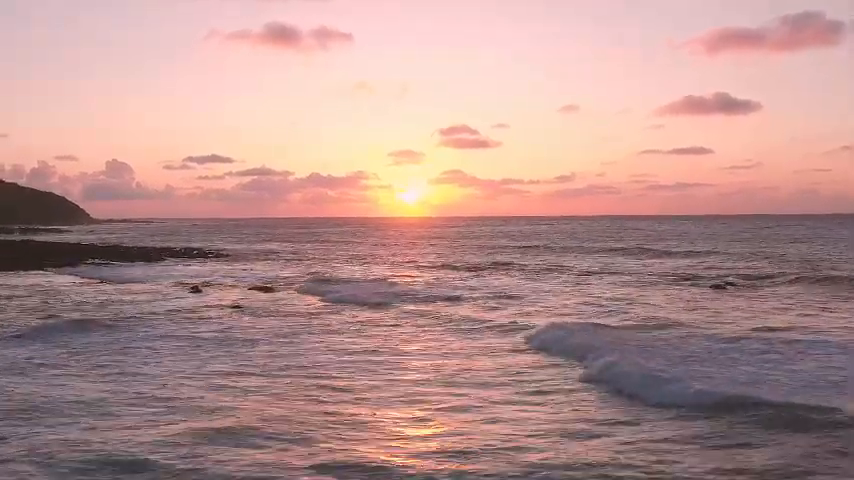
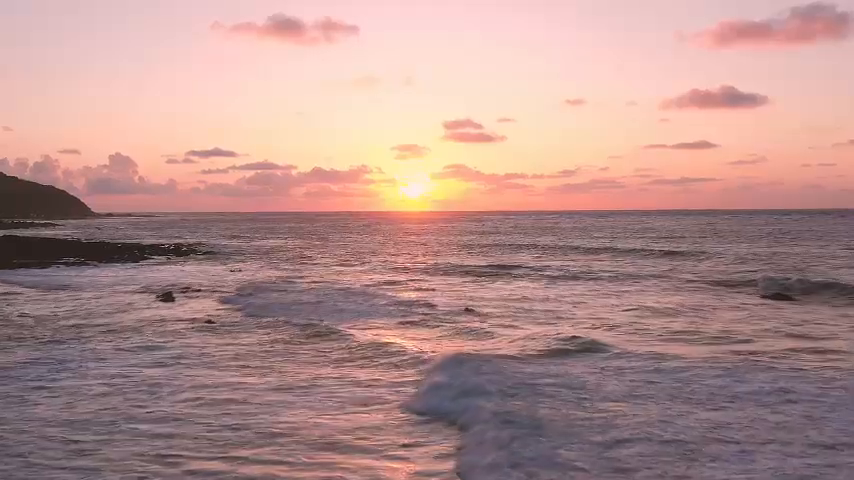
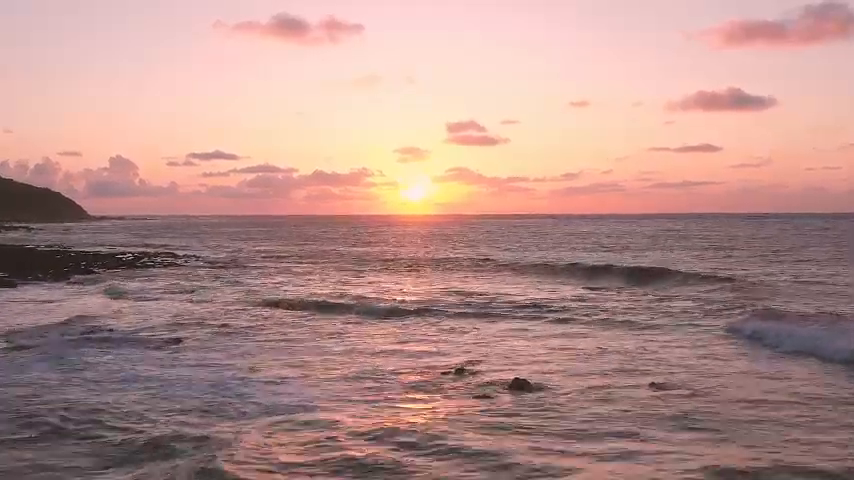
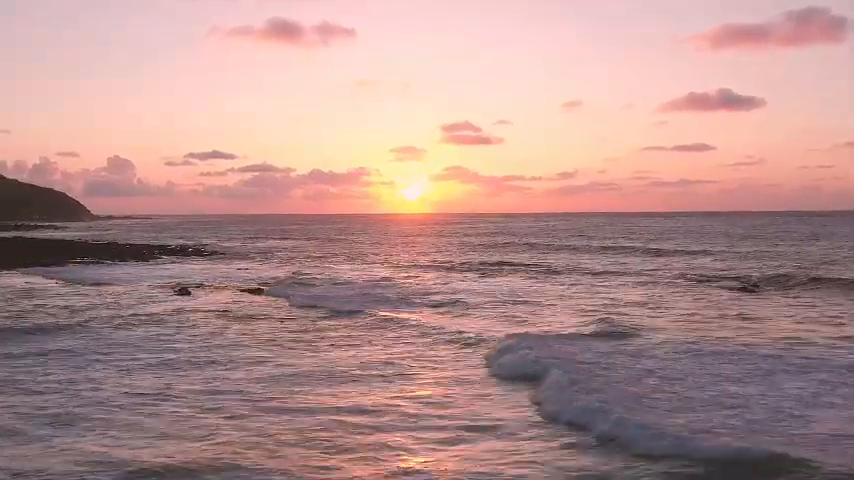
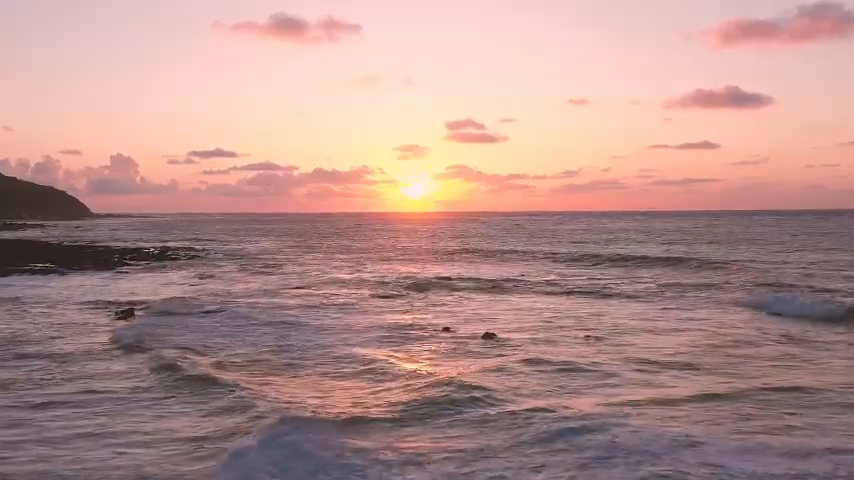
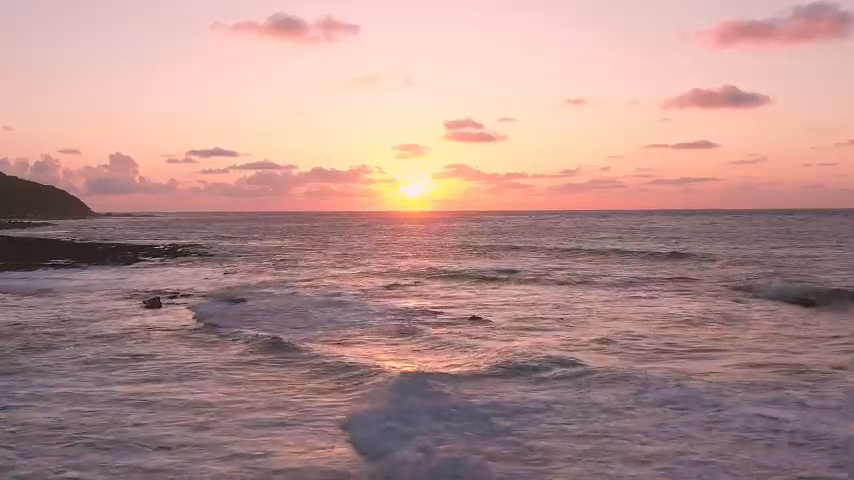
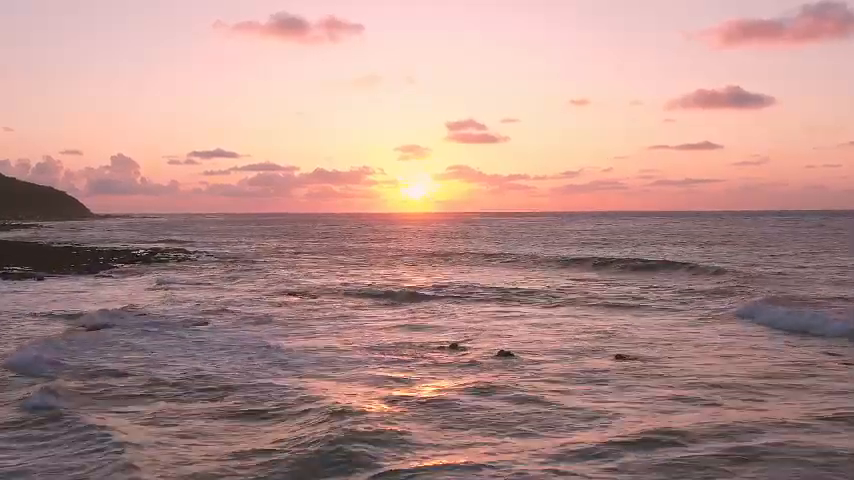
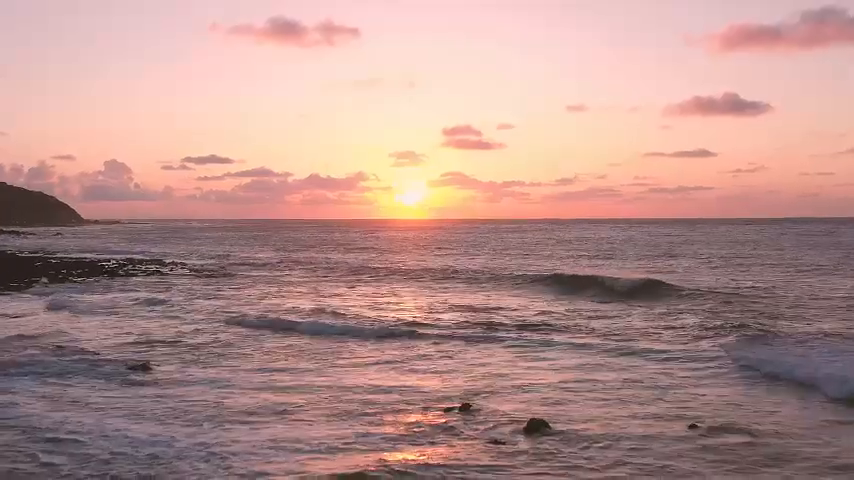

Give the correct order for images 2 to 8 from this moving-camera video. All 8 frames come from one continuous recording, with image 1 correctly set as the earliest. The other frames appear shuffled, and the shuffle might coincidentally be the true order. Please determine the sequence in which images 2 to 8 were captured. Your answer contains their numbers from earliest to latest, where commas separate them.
4, 2, 6, 5, 7, 3, 8
